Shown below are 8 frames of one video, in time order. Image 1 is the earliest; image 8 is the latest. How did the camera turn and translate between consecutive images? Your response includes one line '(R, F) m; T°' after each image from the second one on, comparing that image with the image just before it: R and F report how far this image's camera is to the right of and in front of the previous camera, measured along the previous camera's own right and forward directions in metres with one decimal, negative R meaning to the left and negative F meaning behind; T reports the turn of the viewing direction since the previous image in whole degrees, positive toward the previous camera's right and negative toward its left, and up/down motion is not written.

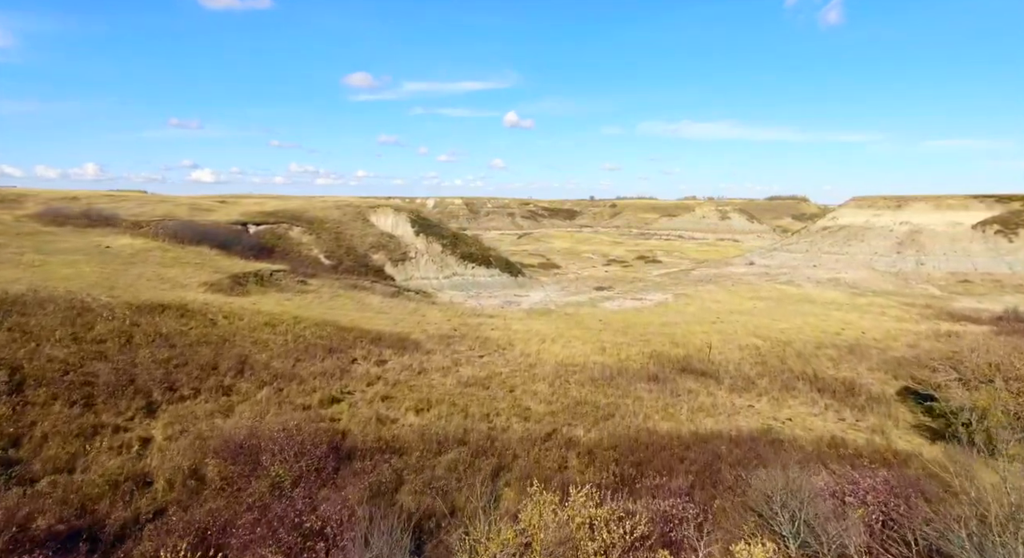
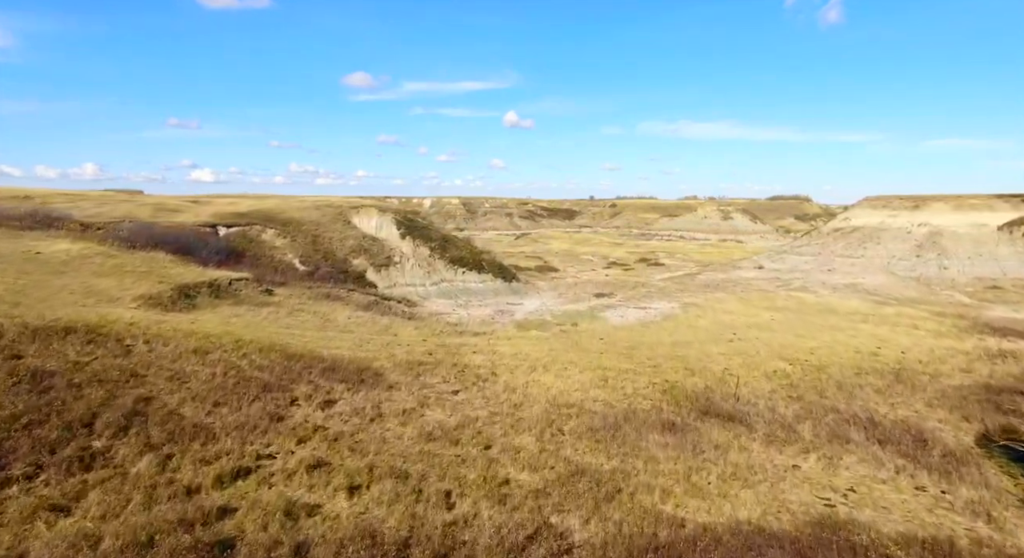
(+0.5, +4.0) m; 0°
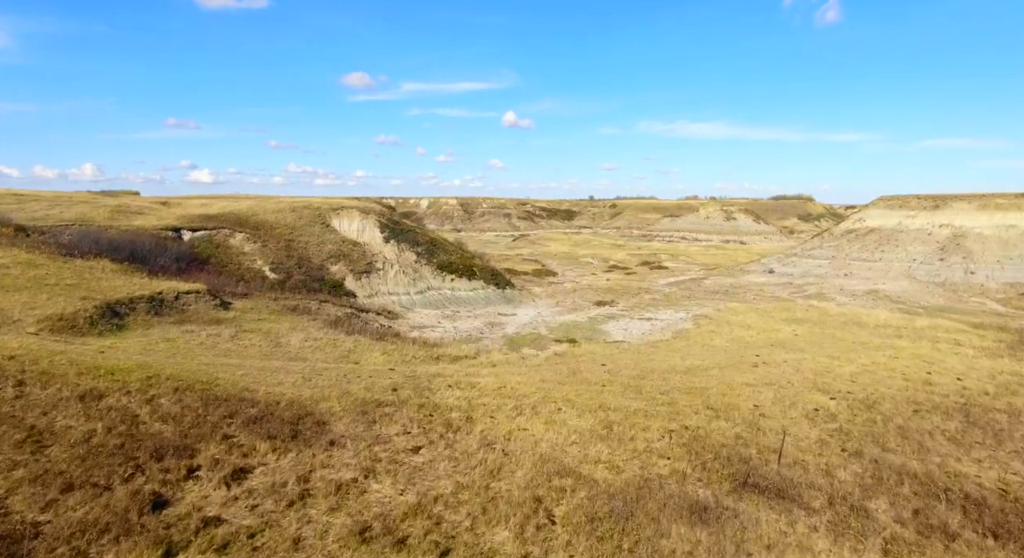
(+0.5, +4.1) m; 0°
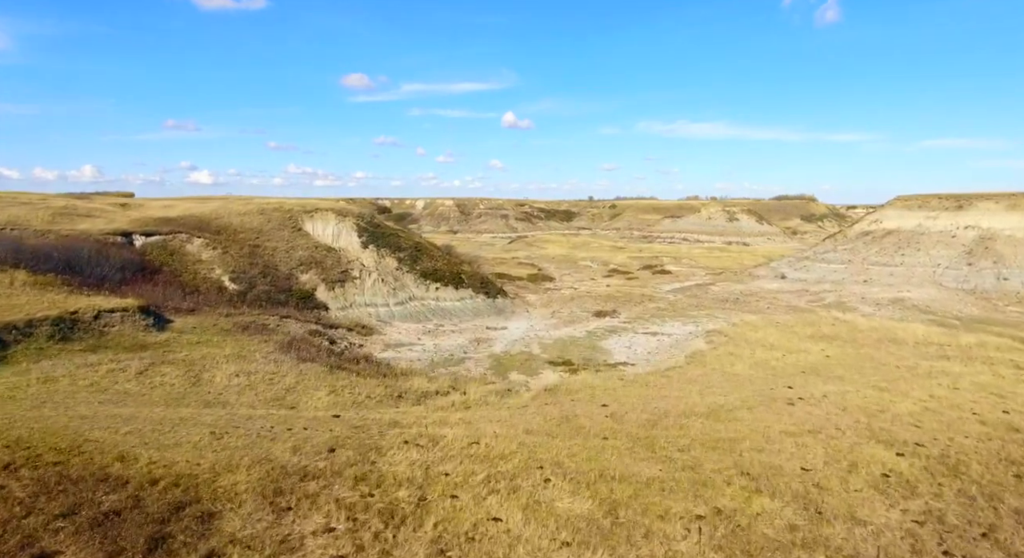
(+0.6, +4.4) m; 0°
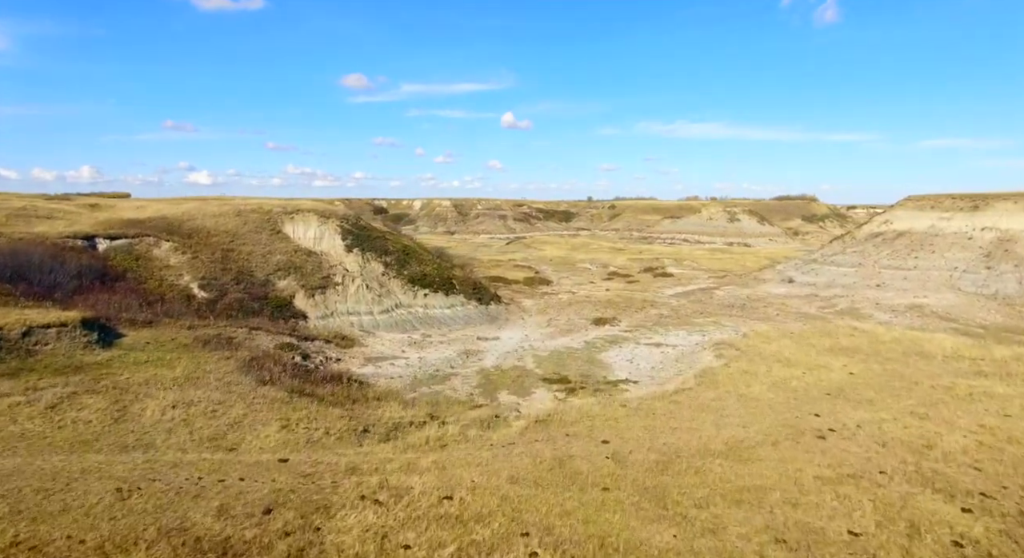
(+0.4, +2.7) m; 0°
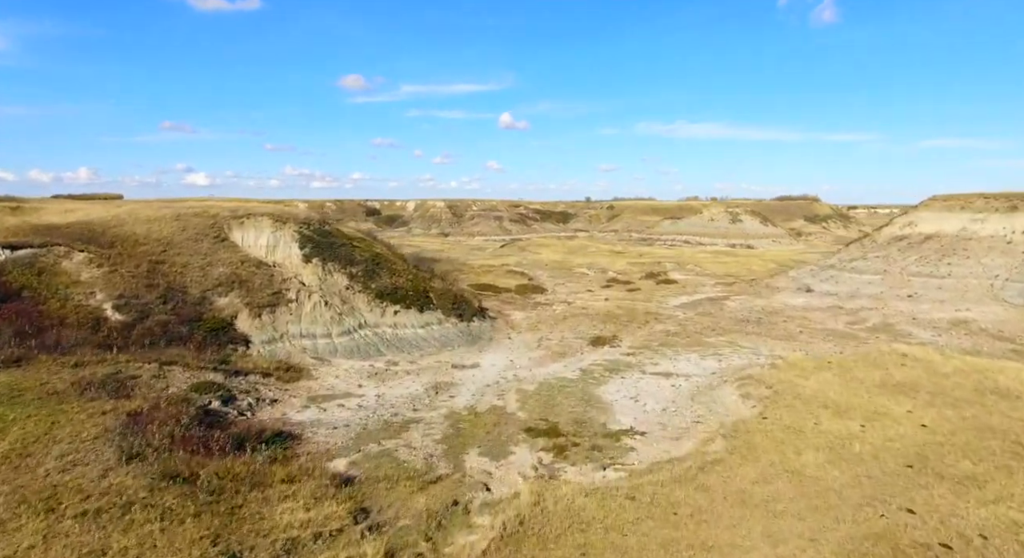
(+0.8, +5.6) m; 0°
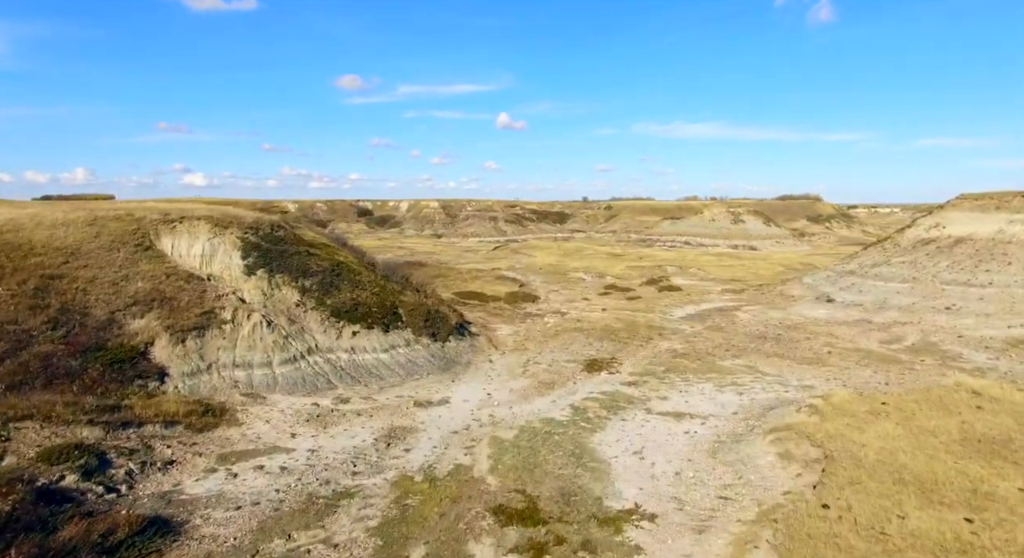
(+0.9, +5.5) m; 0°
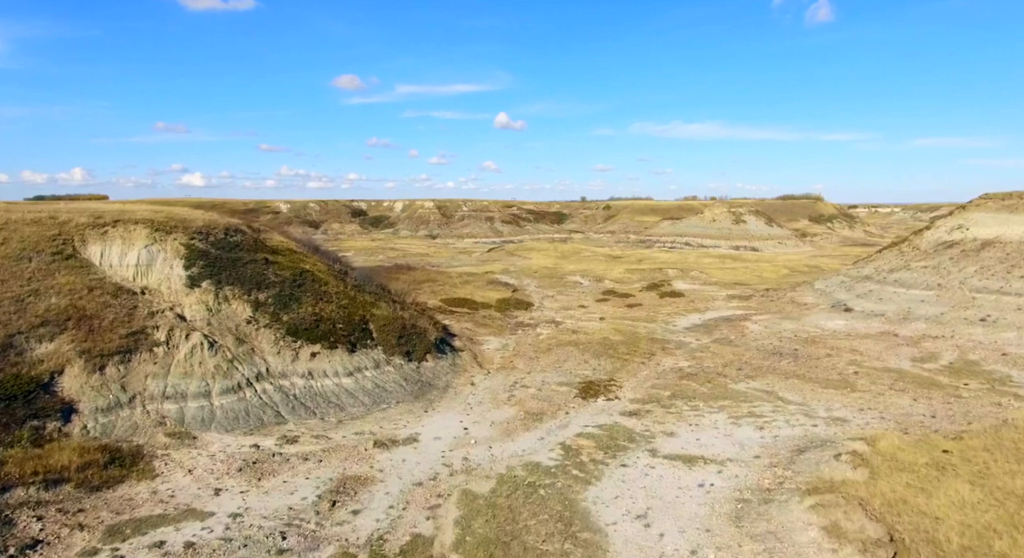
(+0.7, +4.0) m; 0°
